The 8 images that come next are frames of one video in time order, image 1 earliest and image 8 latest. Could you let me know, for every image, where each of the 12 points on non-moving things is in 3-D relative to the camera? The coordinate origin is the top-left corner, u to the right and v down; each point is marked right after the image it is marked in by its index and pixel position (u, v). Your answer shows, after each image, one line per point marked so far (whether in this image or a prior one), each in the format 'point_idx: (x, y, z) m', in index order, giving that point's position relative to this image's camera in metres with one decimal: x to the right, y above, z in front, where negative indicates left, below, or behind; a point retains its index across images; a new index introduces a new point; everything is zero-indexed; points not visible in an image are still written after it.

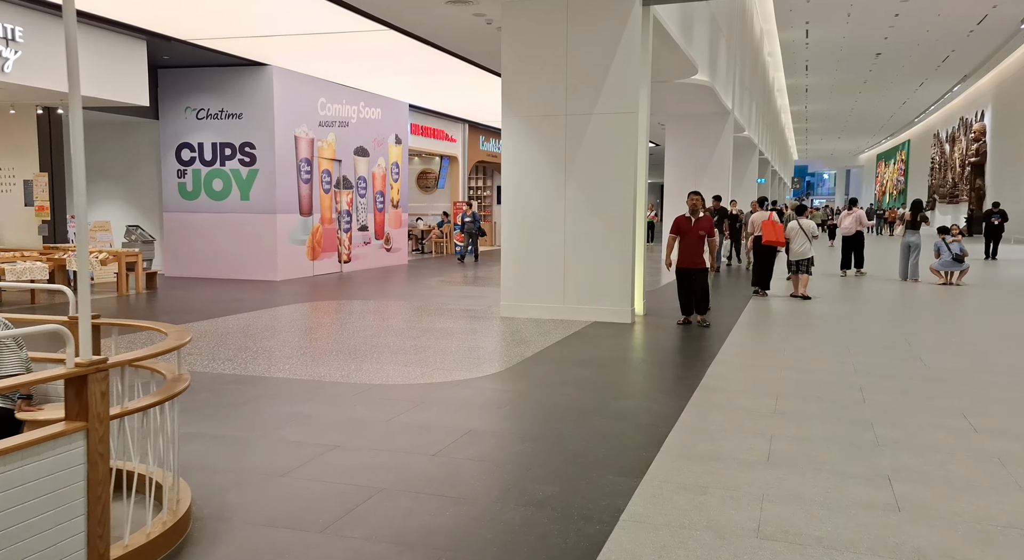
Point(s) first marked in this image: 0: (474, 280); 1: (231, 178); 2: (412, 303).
0: (-0.8, 0.0, +16.7) m
1: (-5.0, +1.8, +15.5) m
2: (-1.3, -0.3, +11.5) m
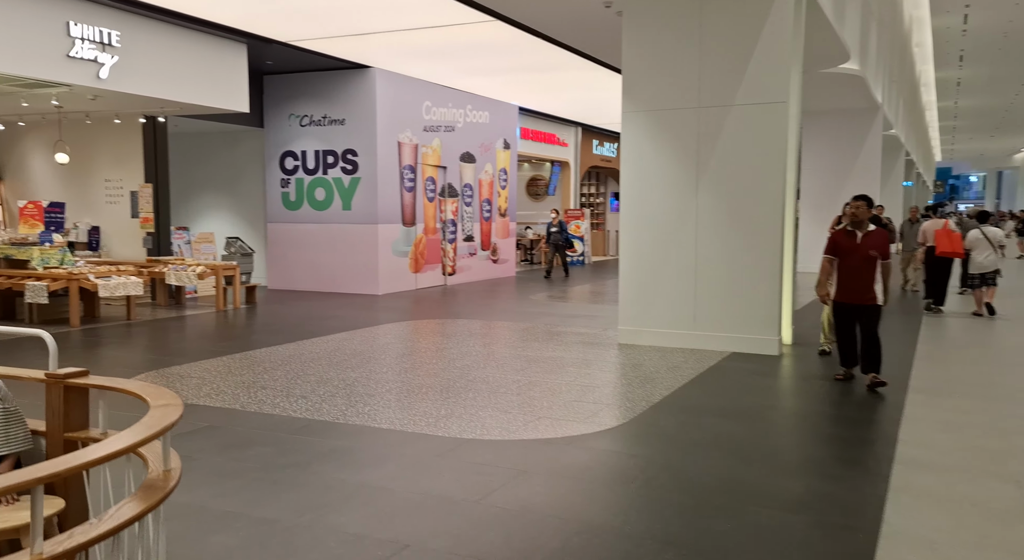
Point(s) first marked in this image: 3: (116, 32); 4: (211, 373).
0: (+1.3, -0.3, +15.5) m
1: (-3.1, +1.6, +14.8) m
2: (+0.1, -0.5, +10.3) m
3: (-4.8, +3.0, +10.6) m
4: (-2.4, -0.8, +7.1) m
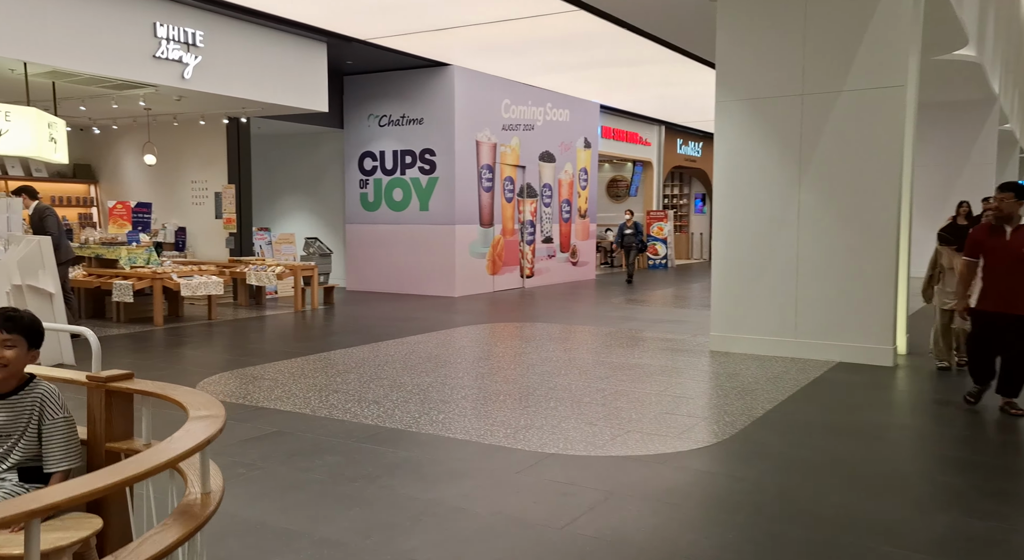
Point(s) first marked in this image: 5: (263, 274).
0: (+2.7, -0.3, +14.9) m
1: (-1.7, +1.6, +14.6) m
2: (+1.0, -0.6, +9.9) m
3: (-3.8, +3.0, +10.6) m
4: (-1.8, -0.7, +6.8) m
5: (-3.5, +0.1, +11.9) m
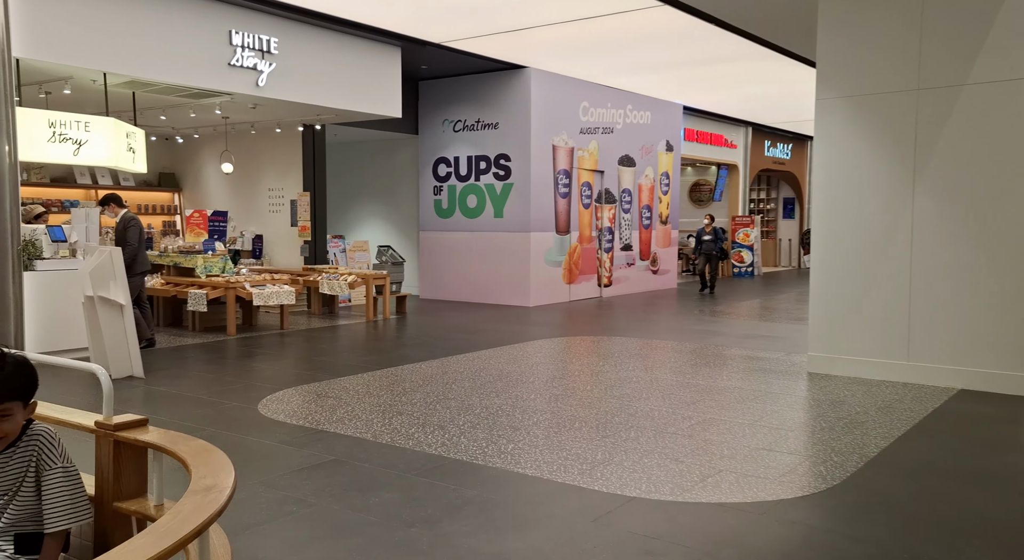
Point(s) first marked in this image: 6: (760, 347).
0: (+4.0, -0.5, +14.1) m
1: (-0.4, +1.4, +14.3) m
2: (+1.8, -0.7, +9.3) m
3: (-2.9, +2.9, +10.5) m
4: (-1.2, -0.8, +6.5) m
5: (-2.4, 0.0, +11.7) m
6: (+2.5, -0.7, +8.9) m
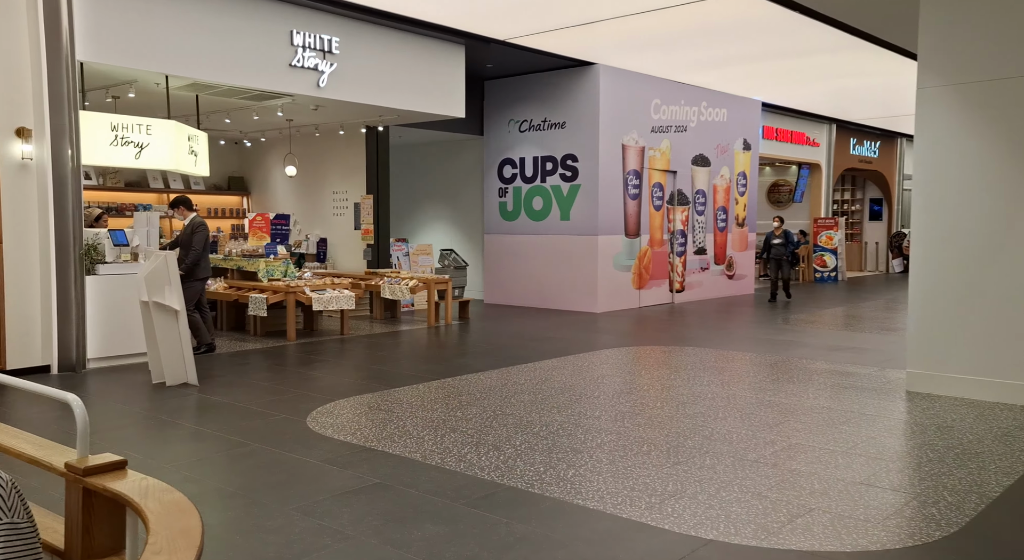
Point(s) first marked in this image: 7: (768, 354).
0: (+5.0, -0.6, +13.3) m
1: (+0.6, +1.3, +13.8) m
2: (+2.5, -0.8, +8.7) m
3: (-2.1, +2.9, +10.3) m
4: (-0.8, -0.9, +6.1) m
5: (-1.5, -0.1, +11.4) m
6: (+3.2, -0.8, +8.2) m
7: (+2.6, -0.8, +9.0) m
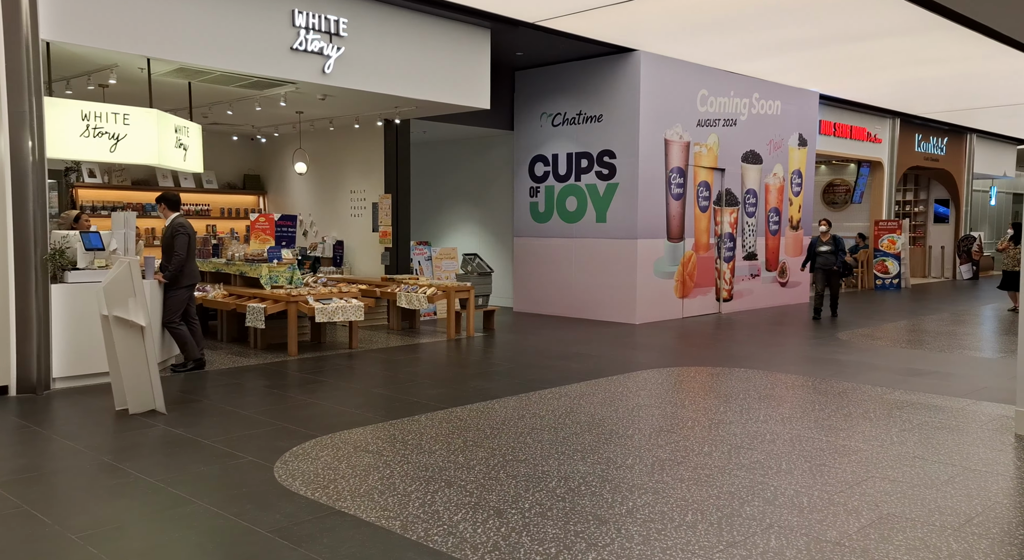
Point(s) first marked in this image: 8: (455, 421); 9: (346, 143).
0: (+5.5, -0.7, +12.0) m
1: (+1.1, +1.2, +12.7) m
2: (+2.7, -0.9, +7.5) m
3: (-1.8, +2.8, +9.3) m
4: (-0.7, -1.0, +5.1) m
5: (-1.2, -0.2, +10.4) m
6: (+3.4, -0.9, +7.0) m
7: (+2.9, -0.9, +7.8) m
8: (-0.4, -0.9, +5.7) m
9: (-2.3, +1.9, +12.3) m
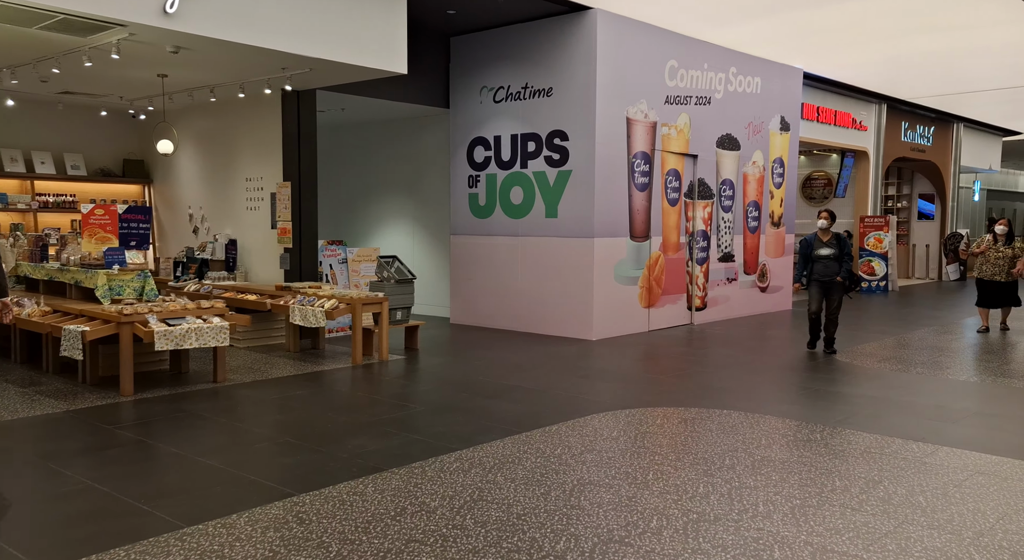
0: (+4.7, -0.8, +10.0) m
1: (+0.3, +1.2, +10.6) m
2: (+2.1, -1.0, +5.4) m
3: (-2.5, +2.7, +7.1) m
4: (-1.2, -1.1, +3.0) m
5: (-1.9, -0.3, +8.3) m
6: (+2.7, -1.0, +5.0) m
7: (+2.2, -1.0, +5.8) m
8: (-1.0, -1.0, +3.6) m
9: (-3.2, +1.9, +10.0) m
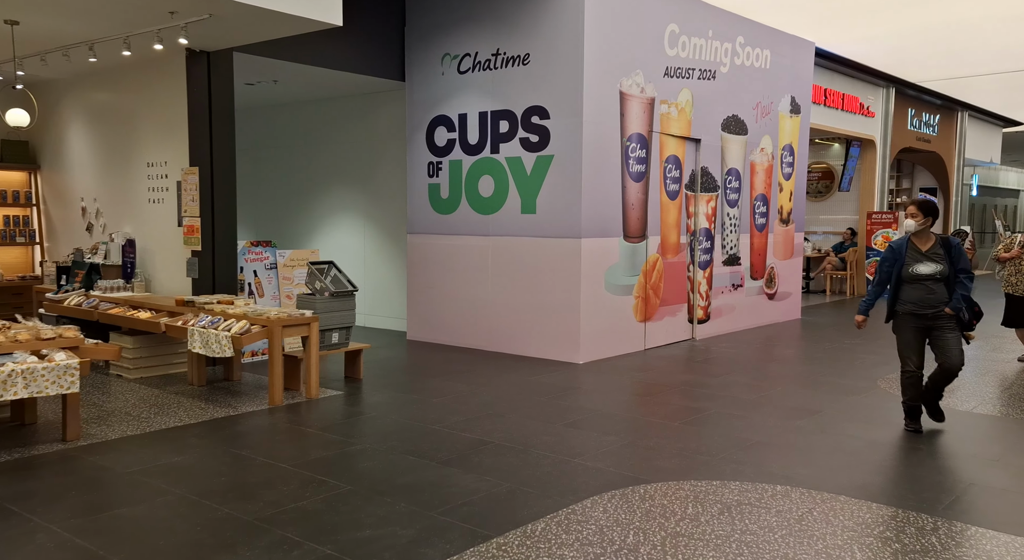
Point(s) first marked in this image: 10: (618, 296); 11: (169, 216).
0: (+4.4, -0.9, +8.3) m
1: (0.0, +1.1, +8.7) m
2: (+1.9, -1.1, +3.6) m
3: (-2.7, +2.6, +5.1) m
4: (-1.3, -1.2, +1.0) m
5: (-2.2, -0.4, +6.3) m
6: (+2.6, -1.1, +3.1) m
7: (+2.1, -1.1, +3.9) m
8: (-1.0, -1.2, +1.7) m
9: (-3.4, +1.8, +8.0) m
10: (+1.1, -0.2, +8.7) m
11: (-3.1, +0.6, +7.9) m
